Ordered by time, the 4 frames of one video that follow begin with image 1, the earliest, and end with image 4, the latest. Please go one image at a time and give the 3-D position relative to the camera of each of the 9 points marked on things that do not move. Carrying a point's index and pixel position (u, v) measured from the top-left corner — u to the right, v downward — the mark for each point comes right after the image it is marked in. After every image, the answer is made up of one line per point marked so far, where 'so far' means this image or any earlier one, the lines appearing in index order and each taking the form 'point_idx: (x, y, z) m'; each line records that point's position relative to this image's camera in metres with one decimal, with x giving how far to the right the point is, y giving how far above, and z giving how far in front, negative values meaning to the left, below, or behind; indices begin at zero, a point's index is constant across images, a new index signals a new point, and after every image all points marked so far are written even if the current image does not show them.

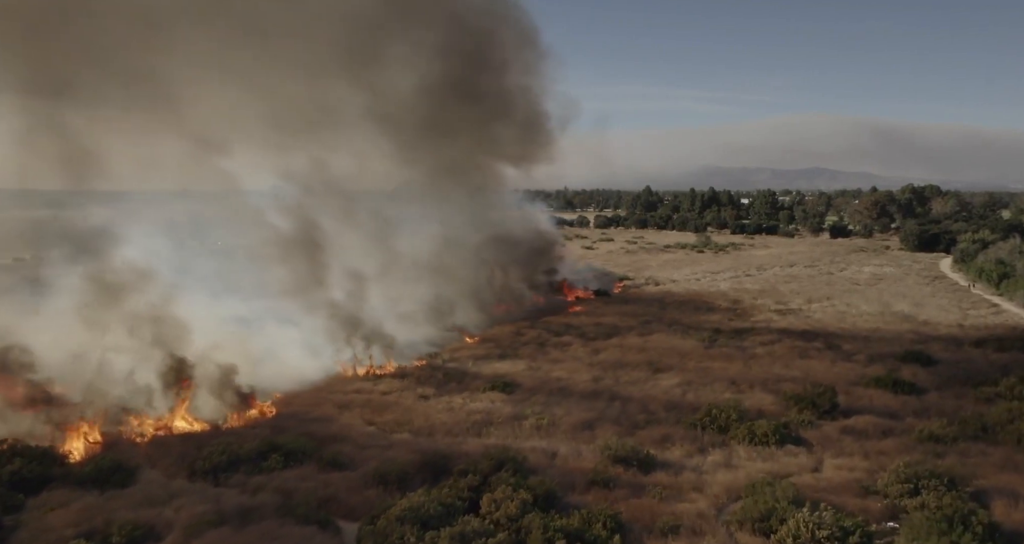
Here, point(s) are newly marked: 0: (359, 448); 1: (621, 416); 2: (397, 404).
0: (-3.4, -3.9, +16.8) m
1: (+2.7, -3.6, +19.1) m
2: (-3.0, -3.4, +19.8) m
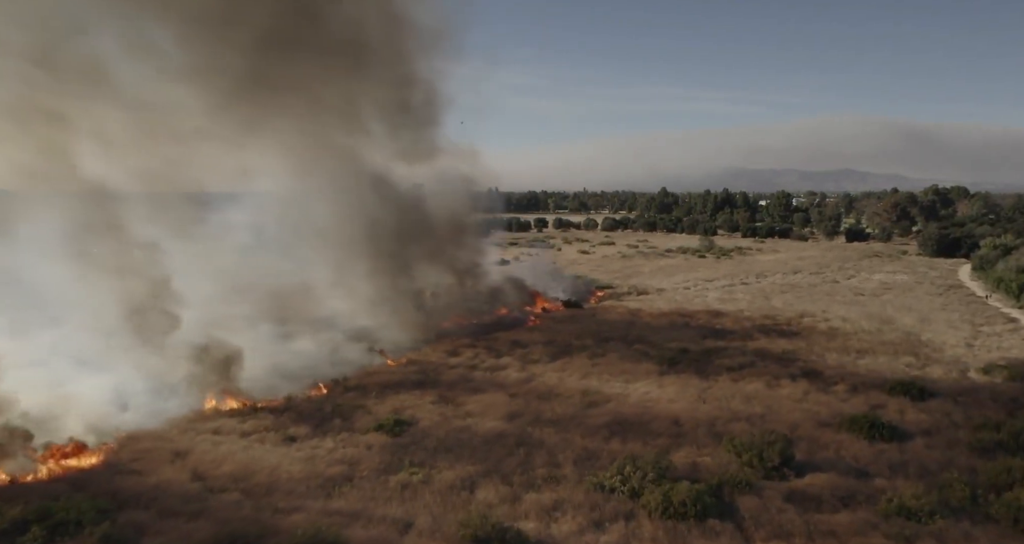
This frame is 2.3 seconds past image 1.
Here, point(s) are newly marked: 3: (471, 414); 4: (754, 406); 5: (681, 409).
0: (-6.1, -4.2, +13.3) m
1: (+0.1, -4.0, +15.4) m
2: (-5.6, -3.8, +16.2) m
3: (-1.0, -3.5, +19.1) m
4: (+6.2, -3.4, +19.6) m
5: (+4.3, -3.4, +19.2) m
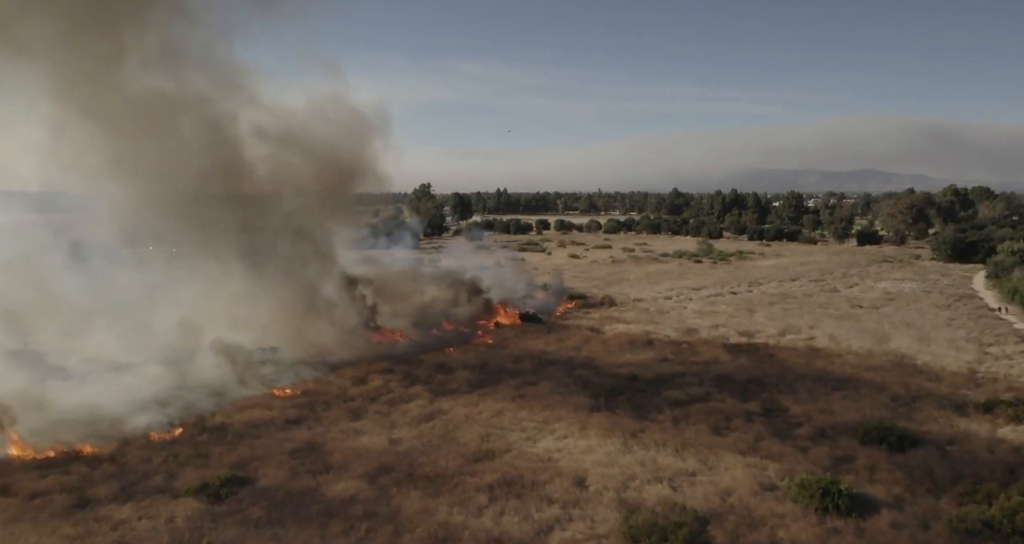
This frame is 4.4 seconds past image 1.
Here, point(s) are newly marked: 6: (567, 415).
0: (-8.8, -4.6, +9.8) m
1: (-2.6, -4.4, +11.7) m
2: (-8.3, -4.2, +12.7) m
3: (-3.6, -3.9, +15.4) m
4: (+3.6, -3.8, +15.7) m
5: (+1.7, -3.9, +15.5) m
6: (+1.3, -3.5, +18.7) m
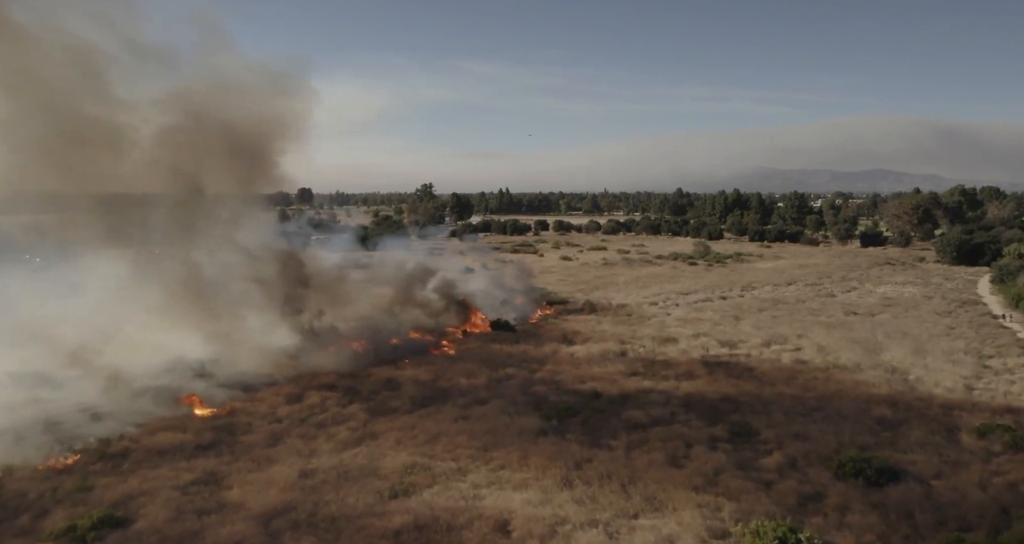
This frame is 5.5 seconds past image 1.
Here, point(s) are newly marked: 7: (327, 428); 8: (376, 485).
0: (-10.3, -4.8, +8.0) m
1: (-4.0, -4.6, +9.9) m
2: (-9.8, -4.4, +10.9) m
3: (-5.1, -4.1, +13.6) m
4: (+2.2, -4.0, +13.8) m
5: (+0.2, -4.1, +13.5) m
6: (-0.1, -3.7, +16.7) m
7: (-4.3, -3.7, +17.8) m
8: (-2.6, -4.0, +14.2) m
